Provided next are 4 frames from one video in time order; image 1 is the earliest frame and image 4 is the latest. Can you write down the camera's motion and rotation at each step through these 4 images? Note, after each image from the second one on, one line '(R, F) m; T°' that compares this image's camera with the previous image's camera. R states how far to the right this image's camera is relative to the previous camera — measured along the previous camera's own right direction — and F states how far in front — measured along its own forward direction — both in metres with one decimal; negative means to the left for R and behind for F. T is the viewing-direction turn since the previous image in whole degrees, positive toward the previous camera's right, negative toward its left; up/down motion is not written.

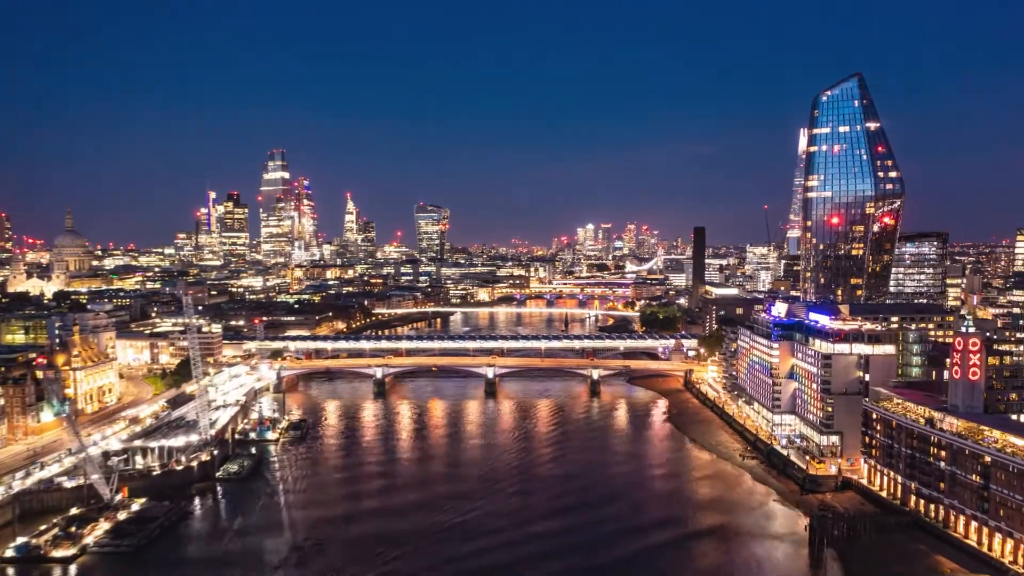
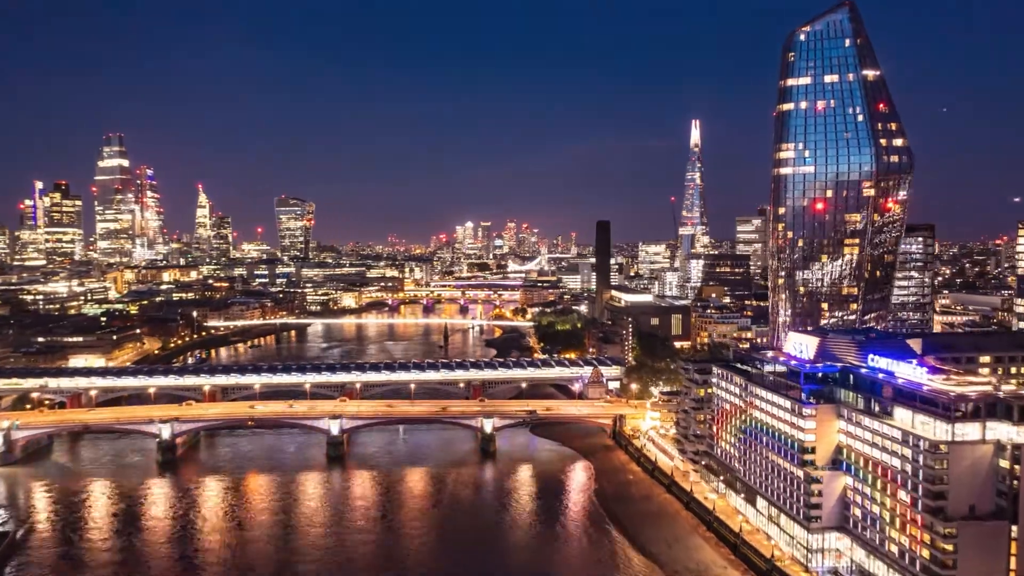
(+1.1, +19.7) m; +8°
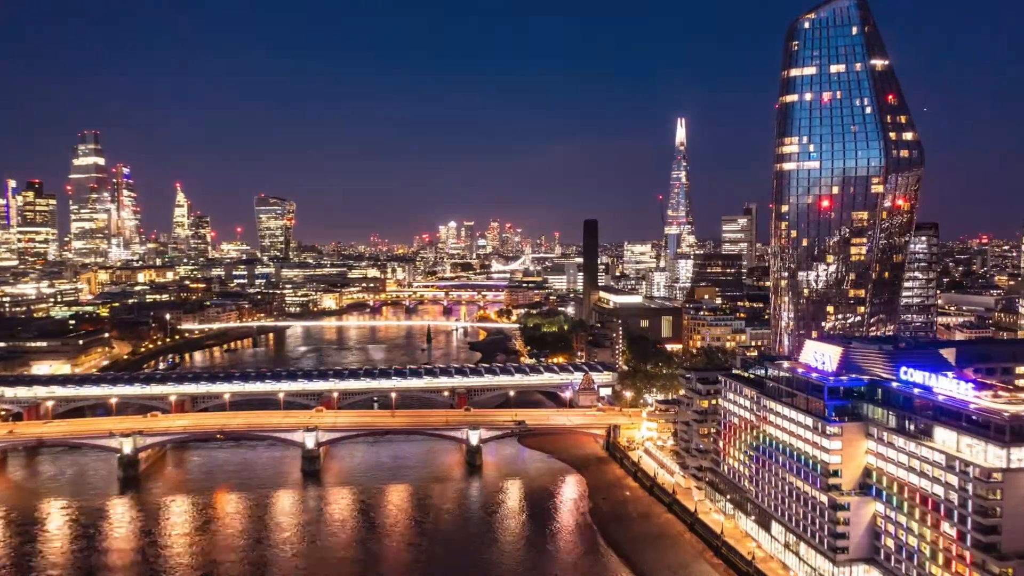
(-0.2, +2.7) m; +1°
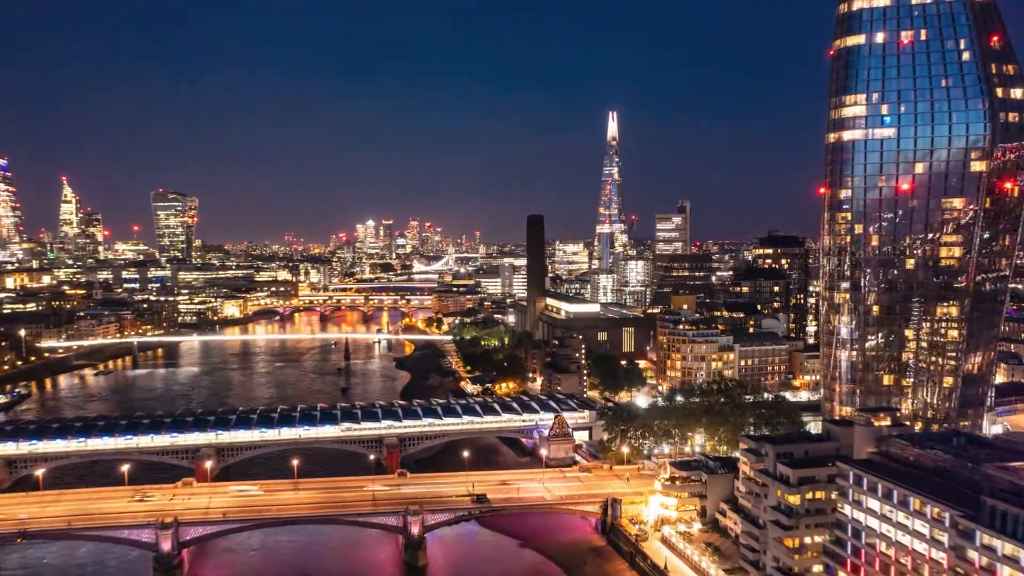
(-1.2, +13.1) m; +5°
